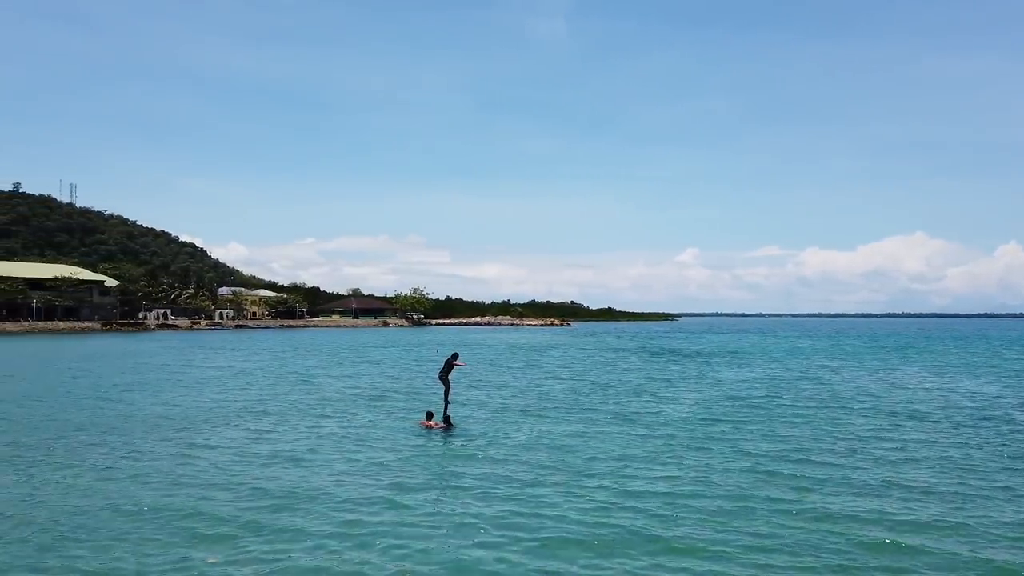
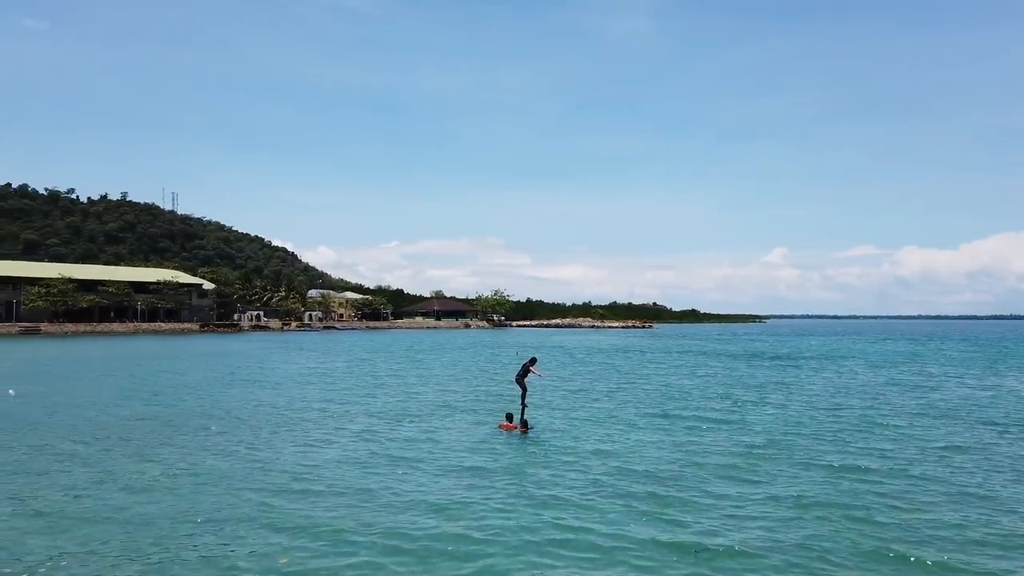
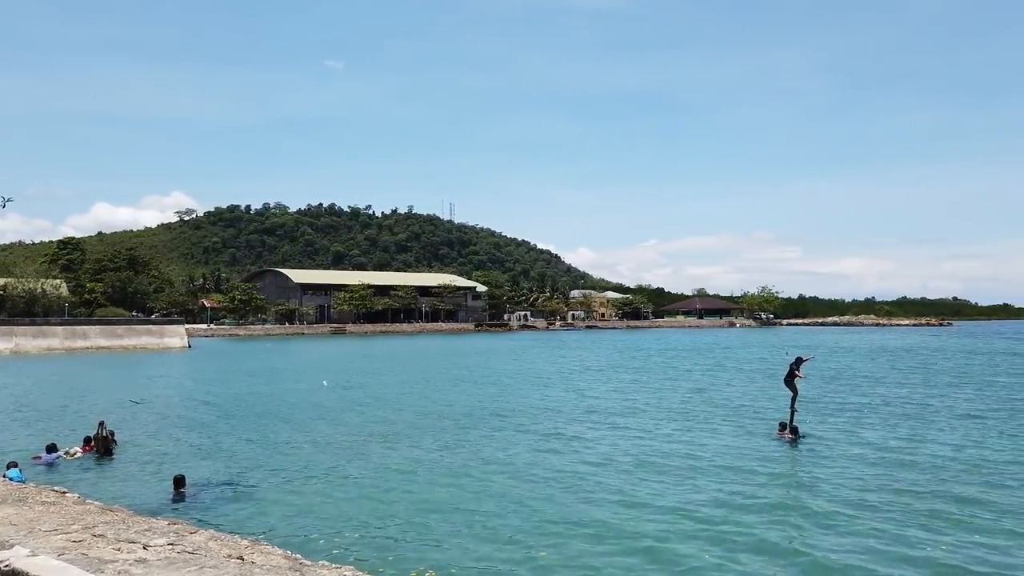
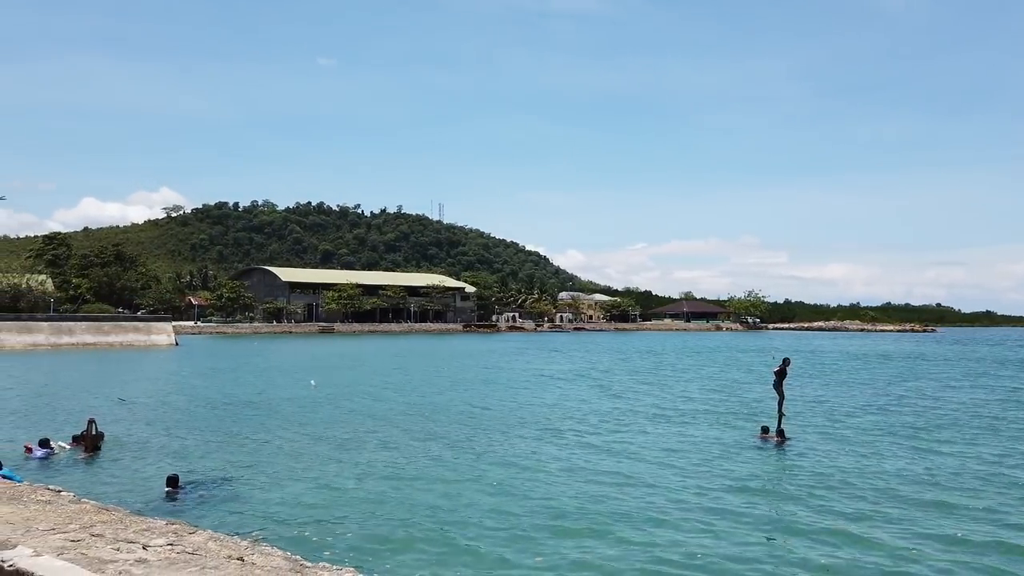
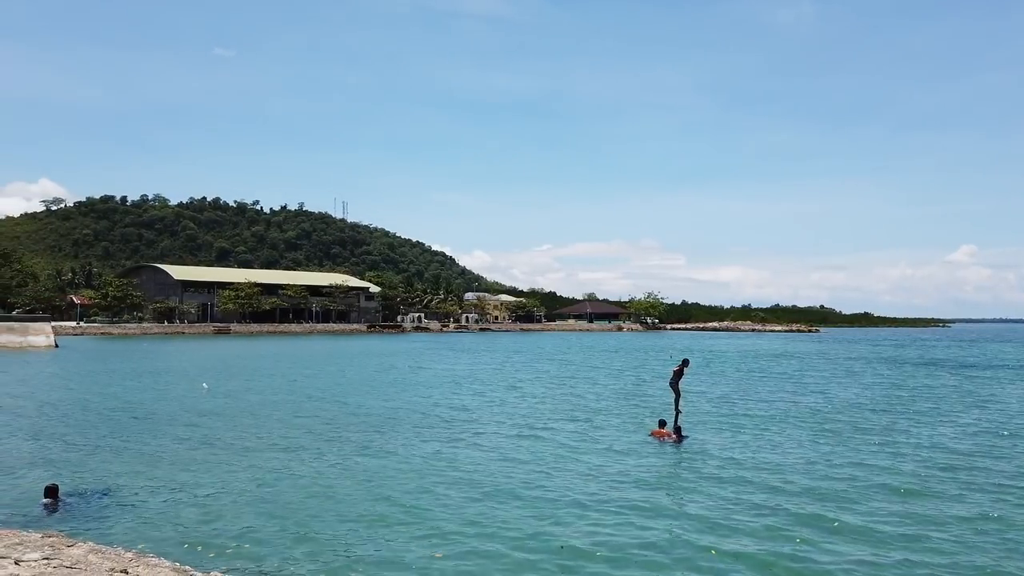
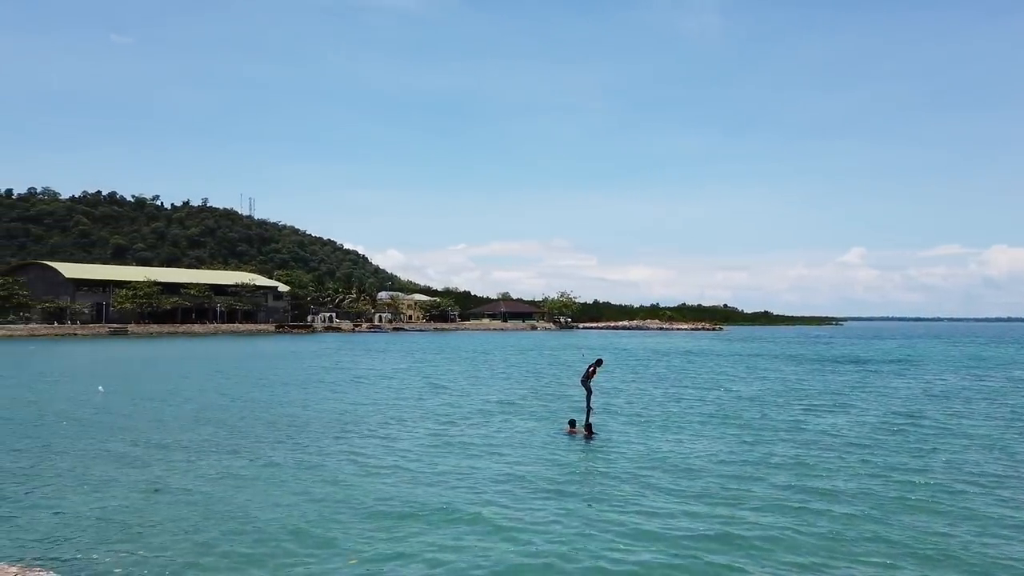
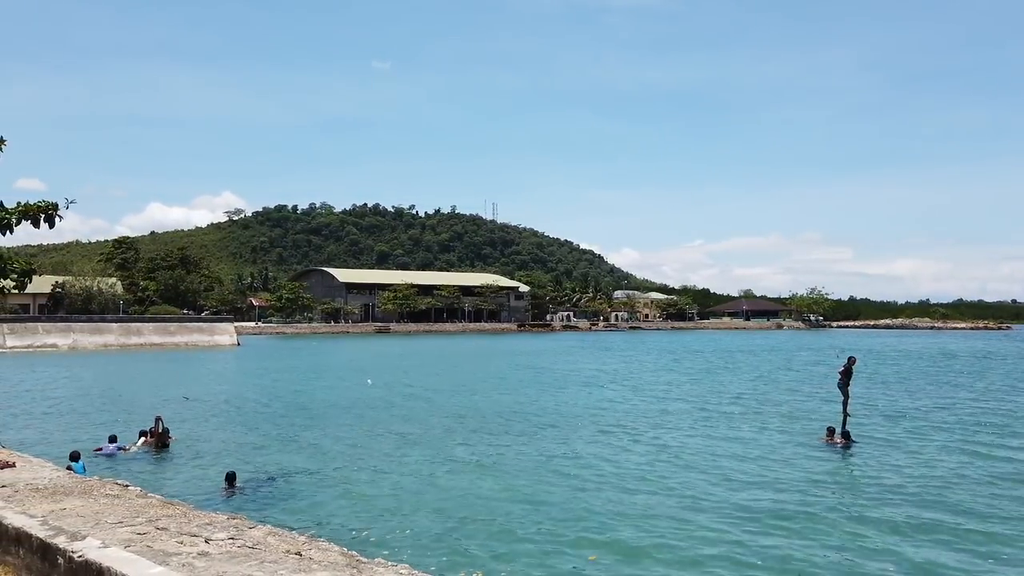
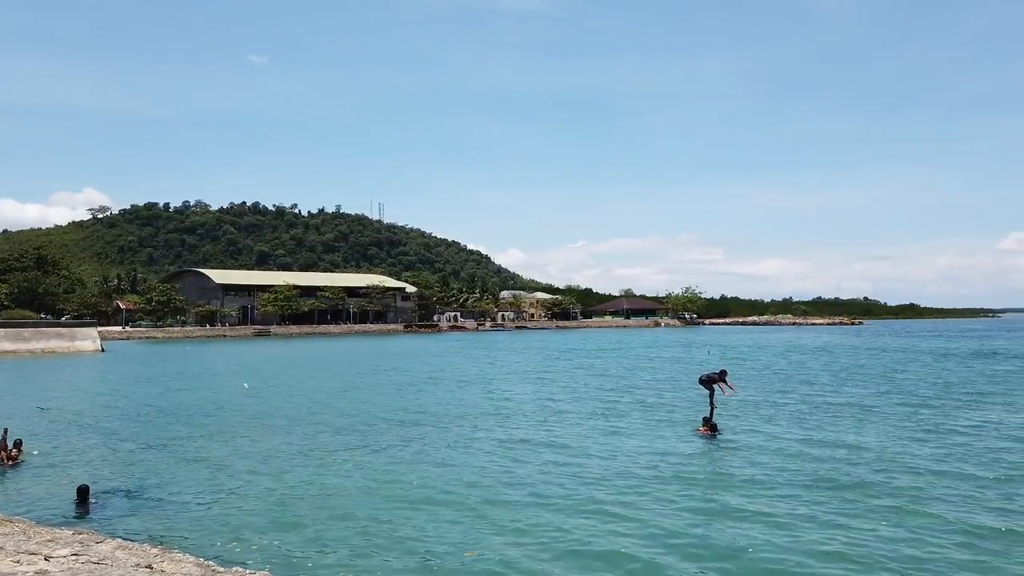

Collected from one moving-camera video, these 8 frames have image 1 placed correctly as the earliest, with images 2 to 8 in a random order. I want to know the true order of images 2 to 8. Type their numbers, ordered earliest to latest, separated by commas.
2, 6, 5, 4, 7, 3, 8
